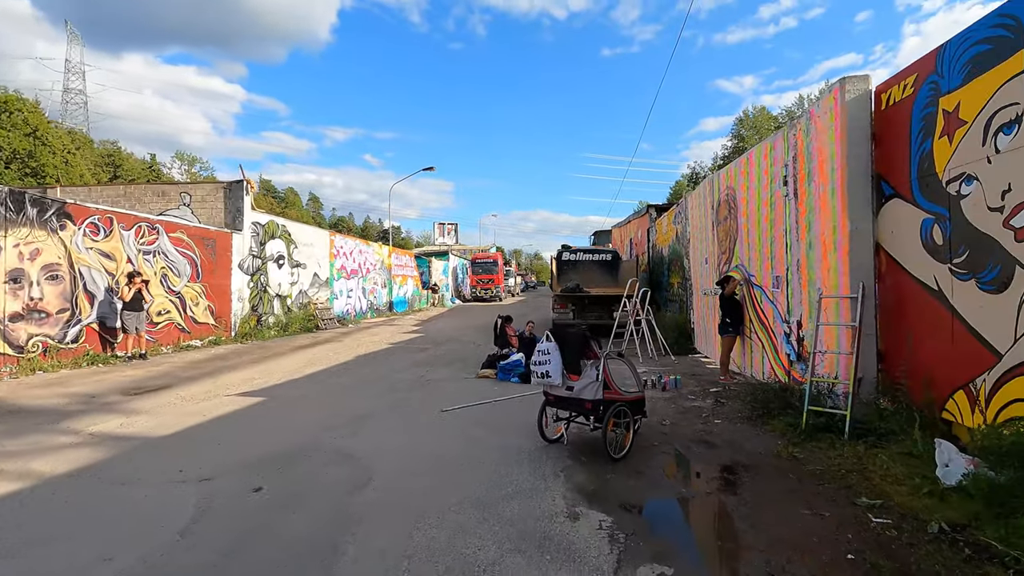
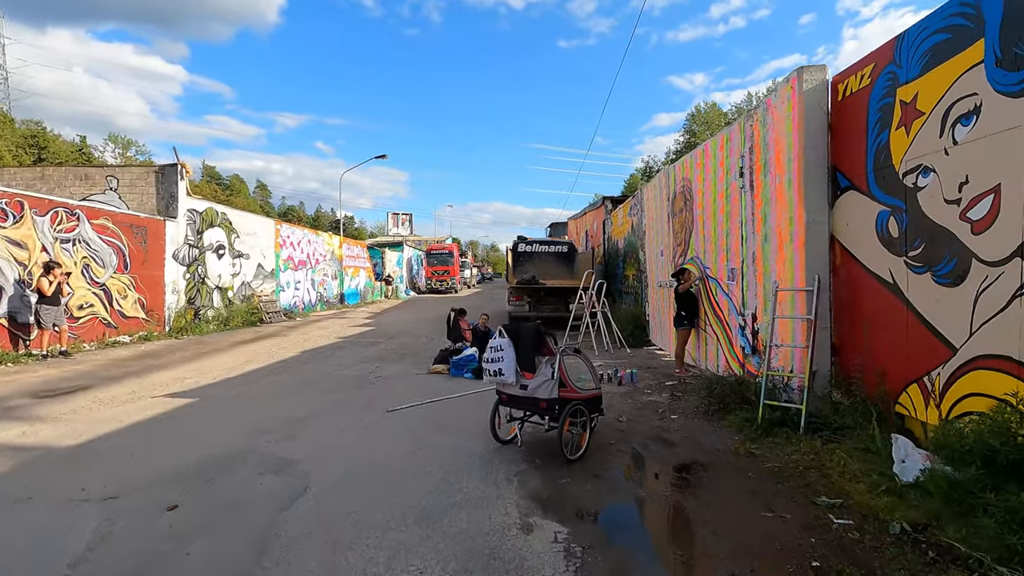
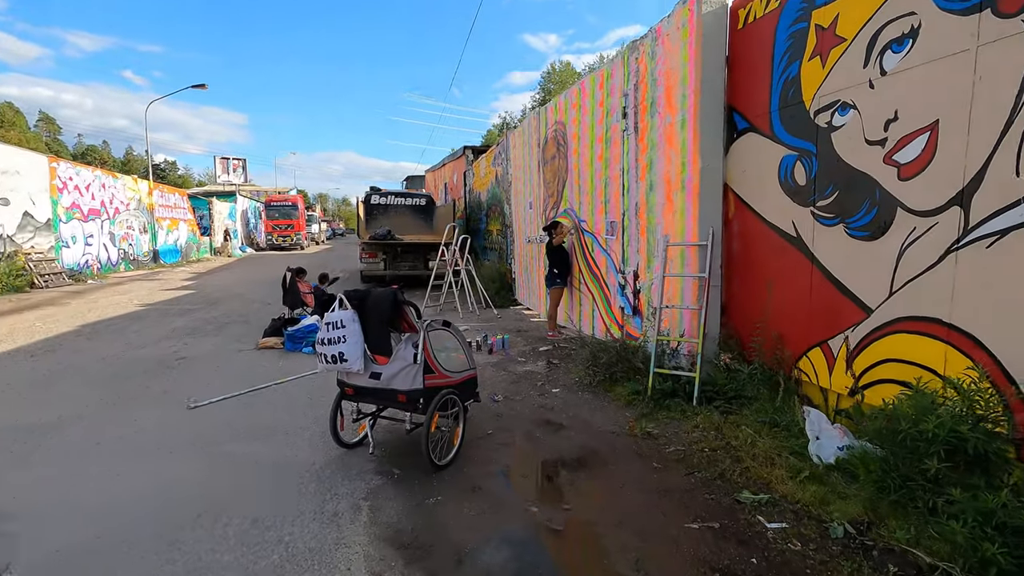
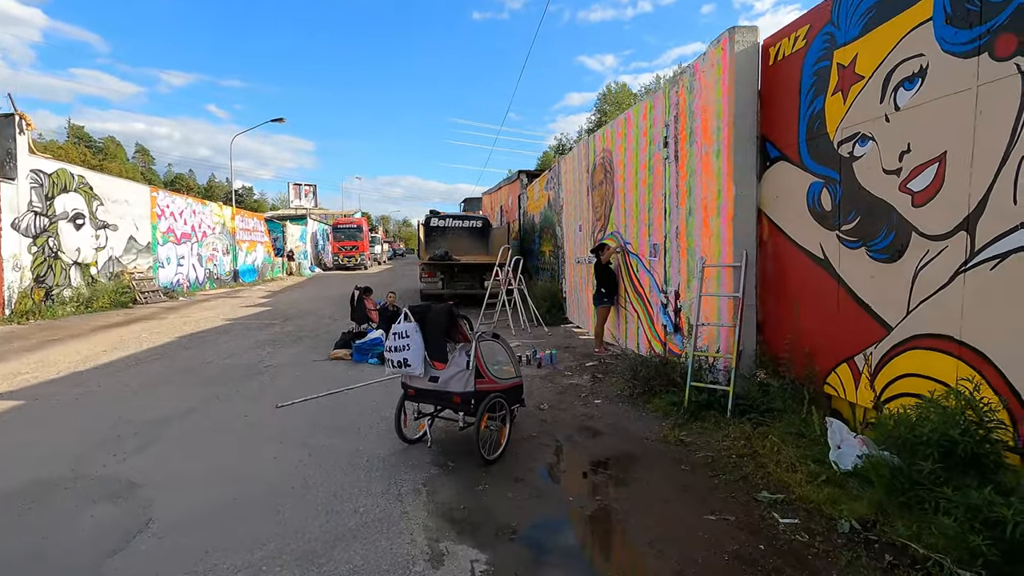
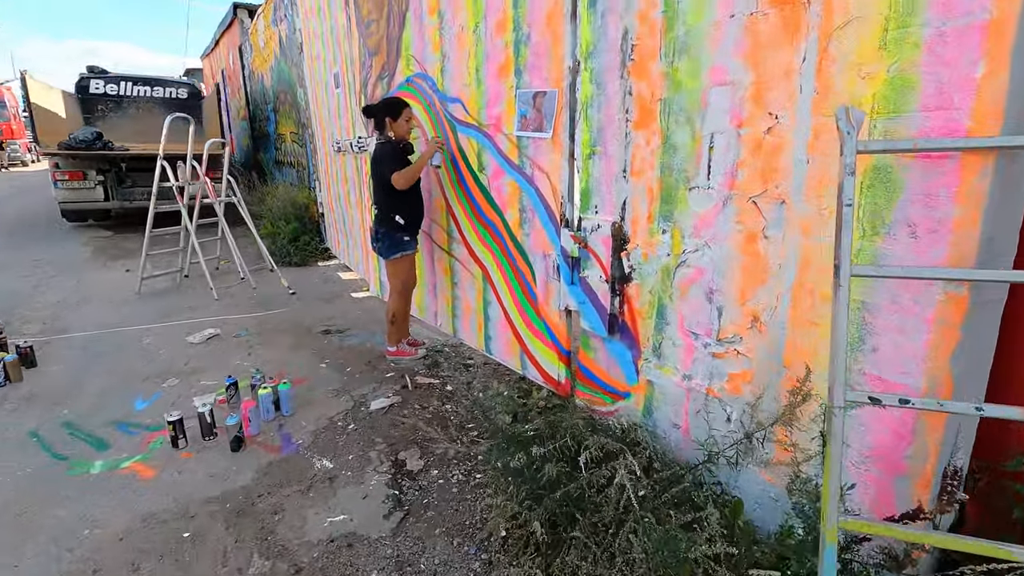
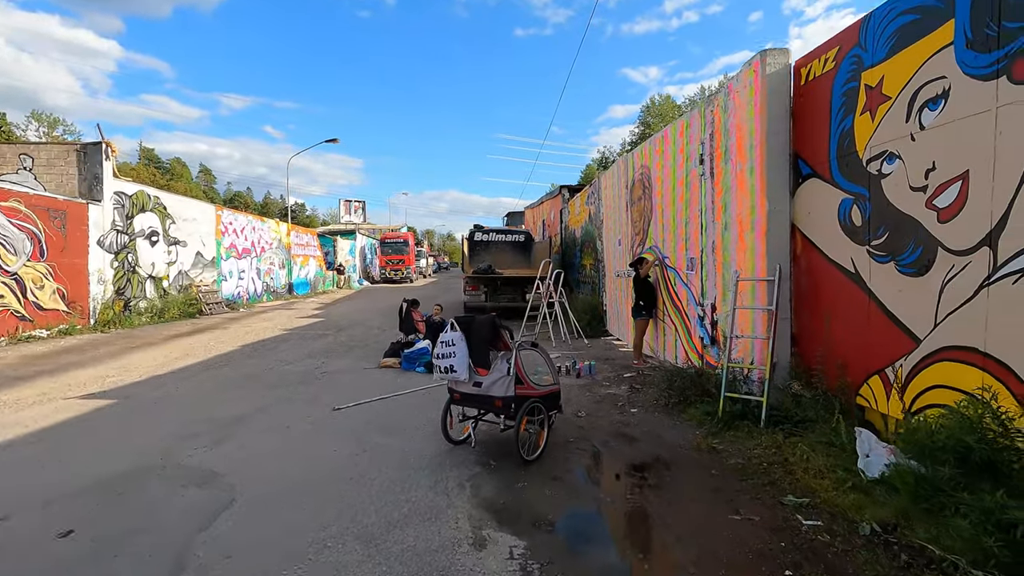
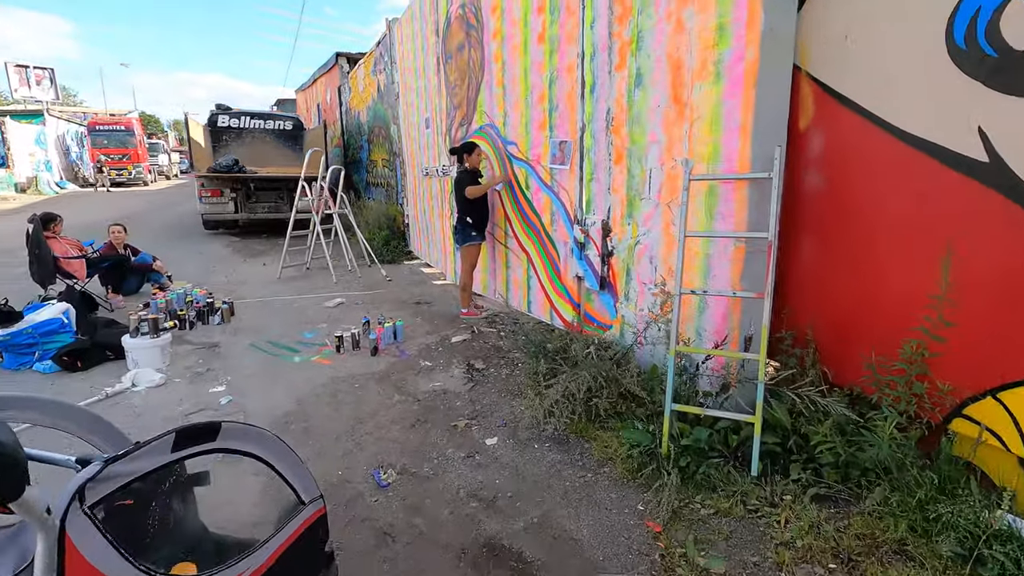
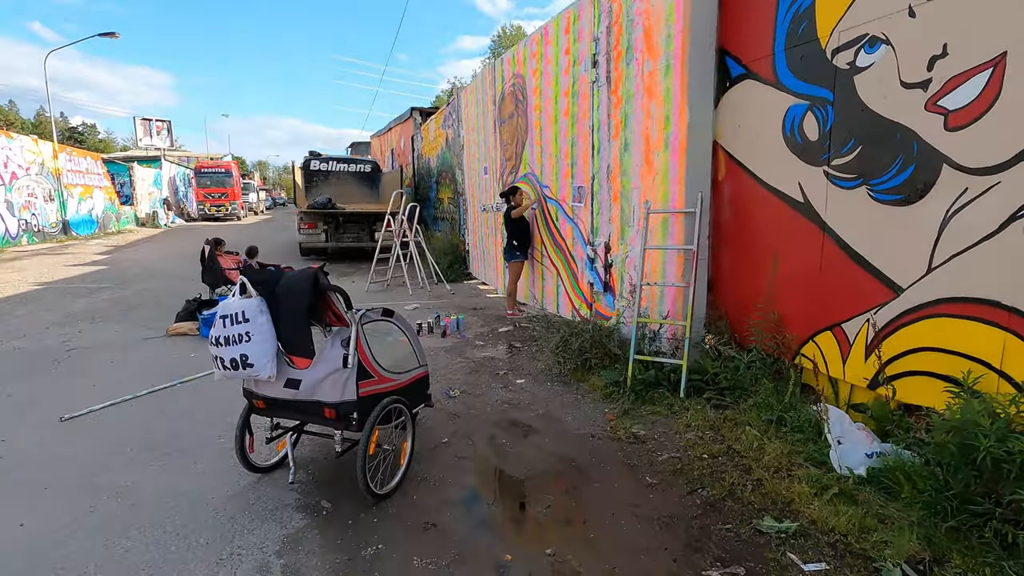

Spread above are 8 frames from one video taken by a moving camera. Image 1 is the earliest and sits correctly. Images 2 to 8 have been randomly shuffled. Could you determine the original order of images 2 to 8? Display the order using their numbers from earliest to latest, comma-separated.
2, 6, 4, 3, 8, 7, 5
